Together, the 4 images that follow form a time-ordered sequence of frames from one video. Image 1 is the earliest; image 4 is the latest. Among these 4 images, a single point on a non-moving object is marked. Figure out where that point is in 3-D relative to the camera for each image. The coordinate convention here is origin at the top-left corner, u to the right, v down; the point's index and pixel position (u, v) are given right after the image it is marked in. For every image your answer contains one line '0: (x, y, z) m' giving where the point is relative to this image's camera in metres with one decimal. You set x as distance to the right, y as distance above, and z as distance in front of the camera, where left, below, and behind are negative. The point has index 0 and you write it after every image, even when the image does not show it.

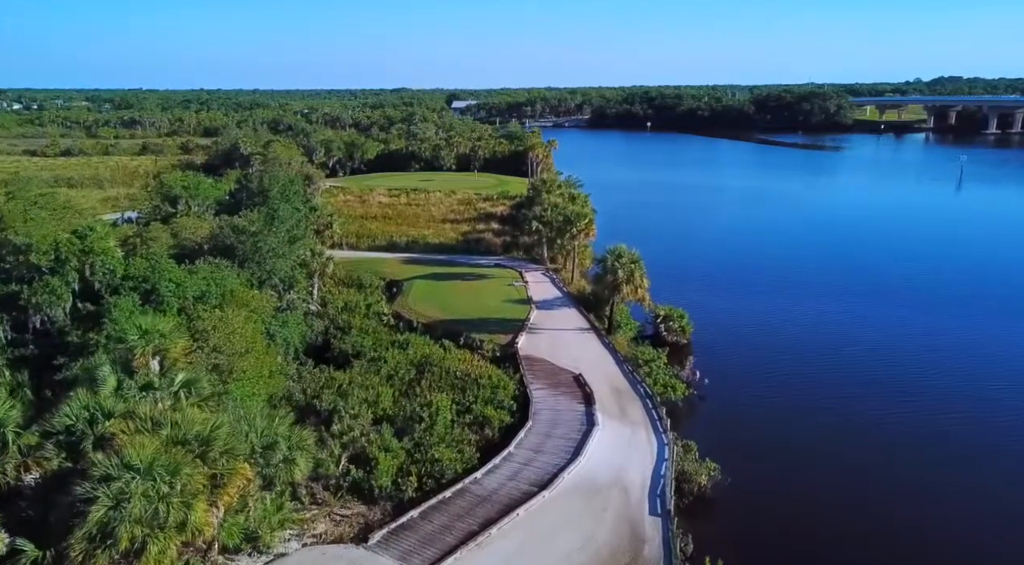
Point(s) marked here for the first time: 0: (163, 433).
0: (-7.2, -3.1, +18.0) m
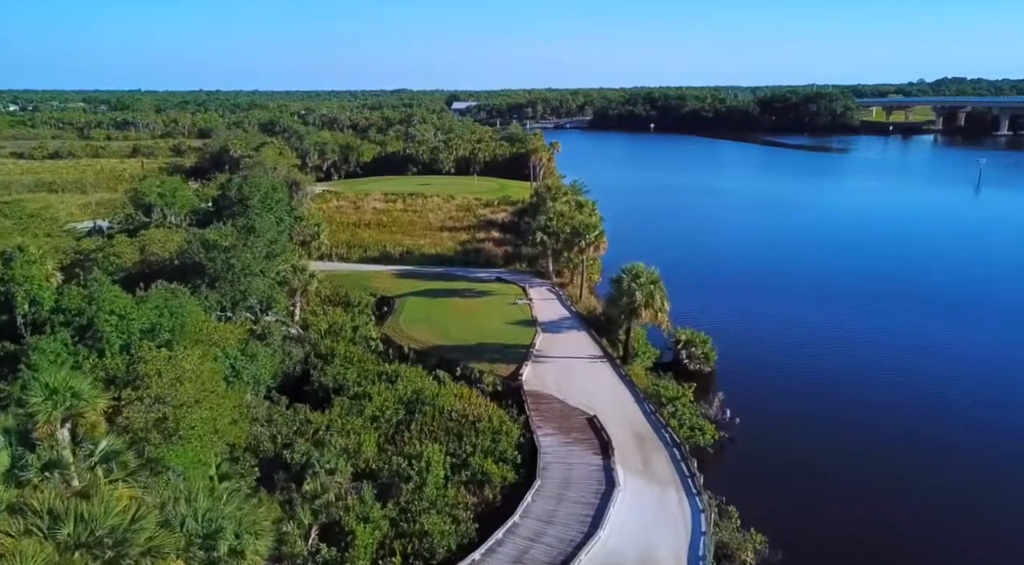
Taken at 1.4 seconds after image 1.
0: (-7.1, -4.0, +13.8) m
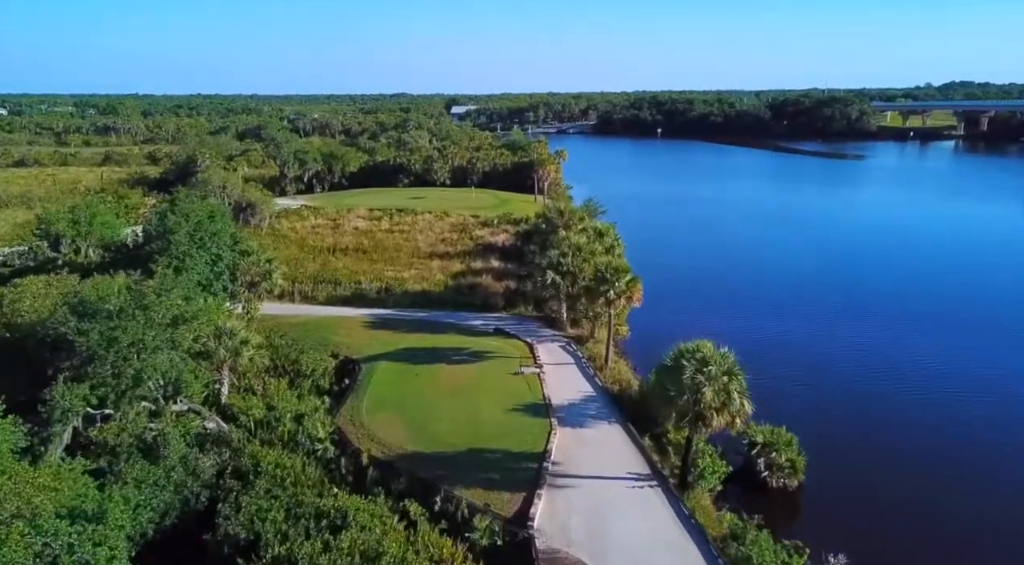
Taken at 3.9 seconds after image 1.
0: (-7.0, -6.2, +3.0) m
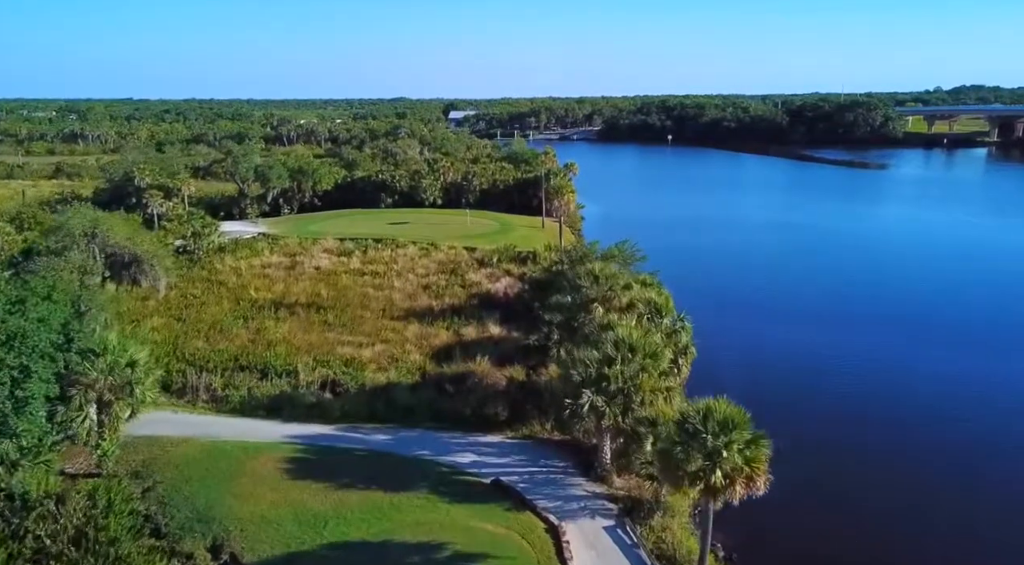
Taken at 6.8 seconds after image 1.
0: (-6.7, -9.4, -12.4) m
